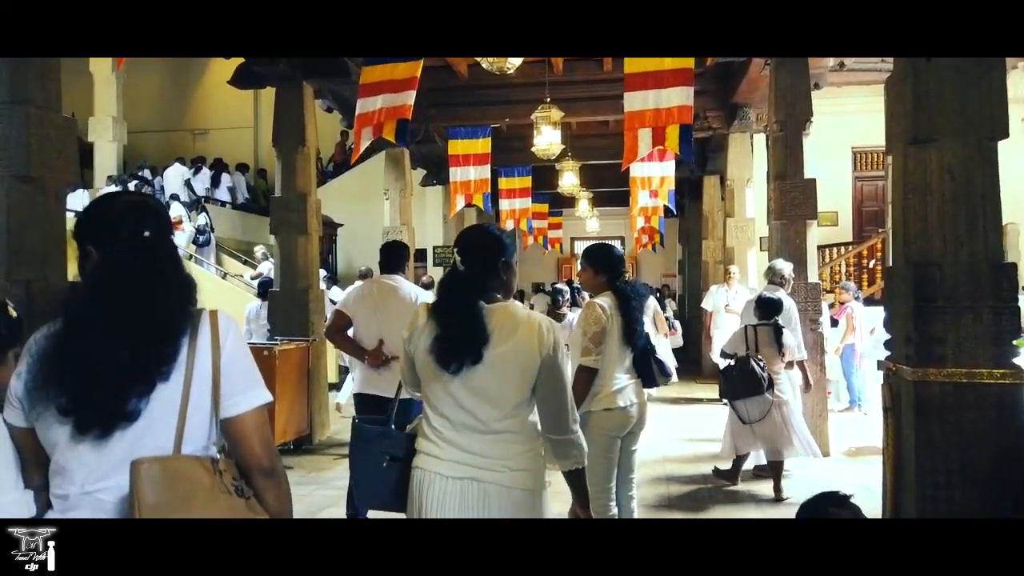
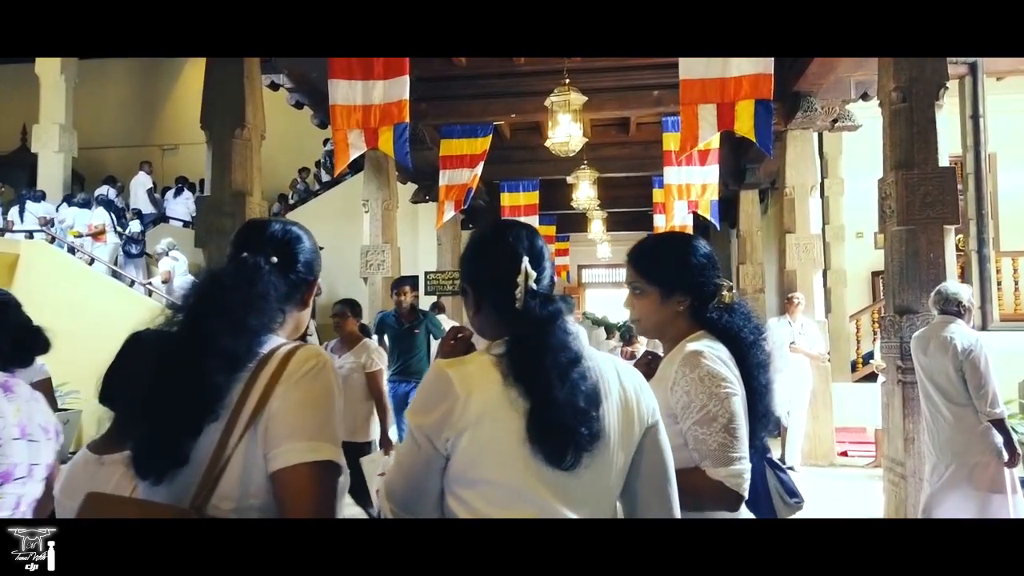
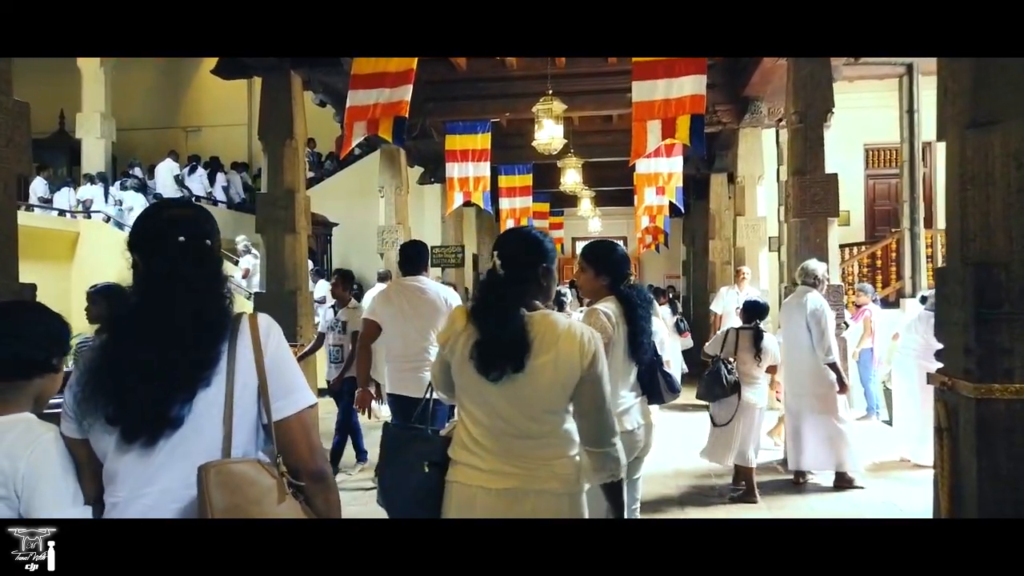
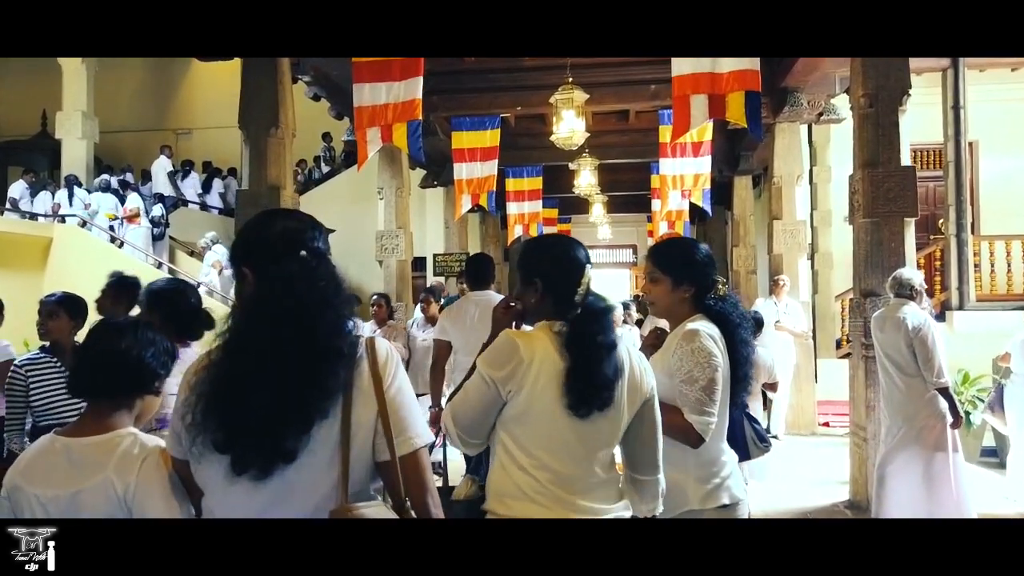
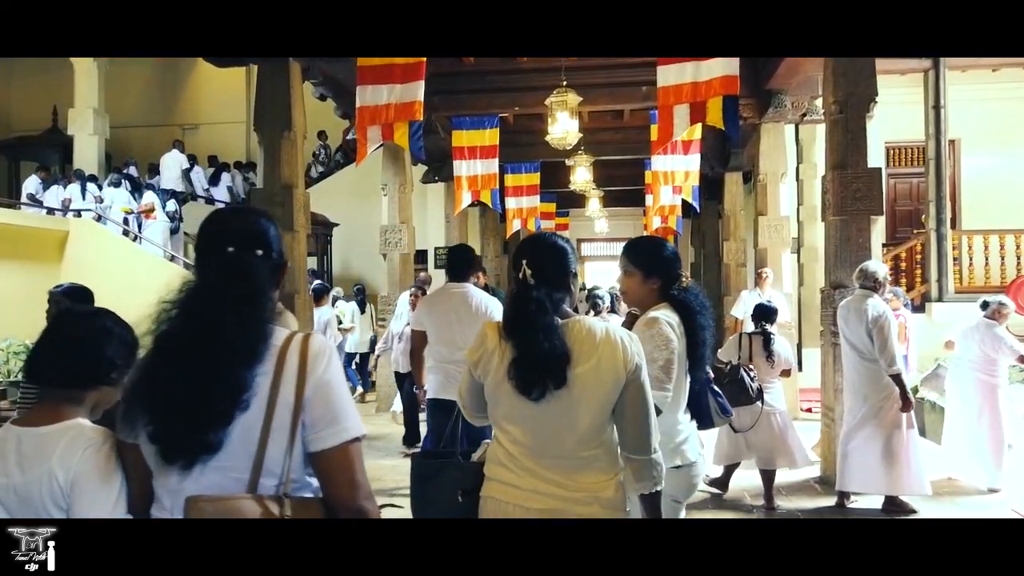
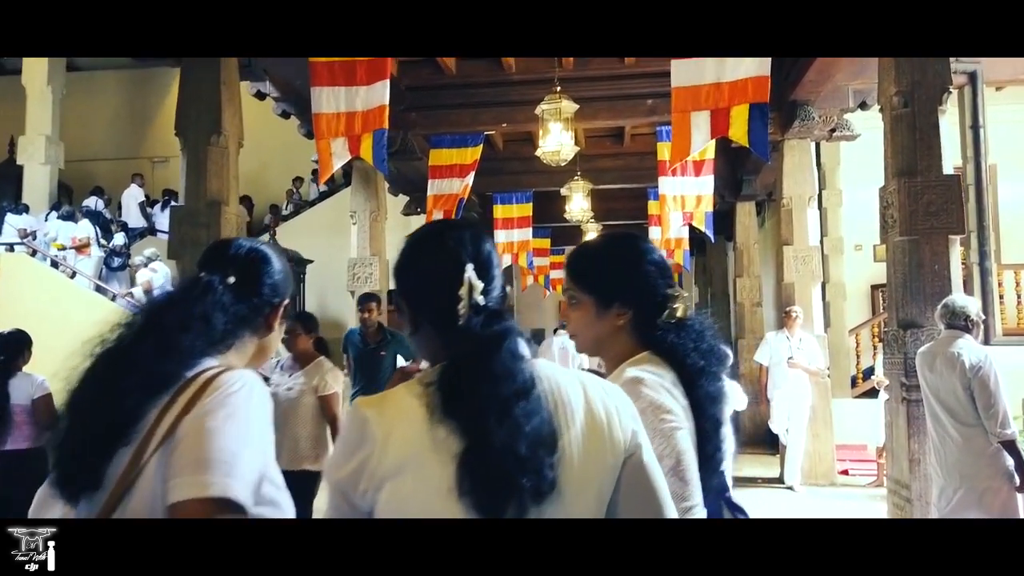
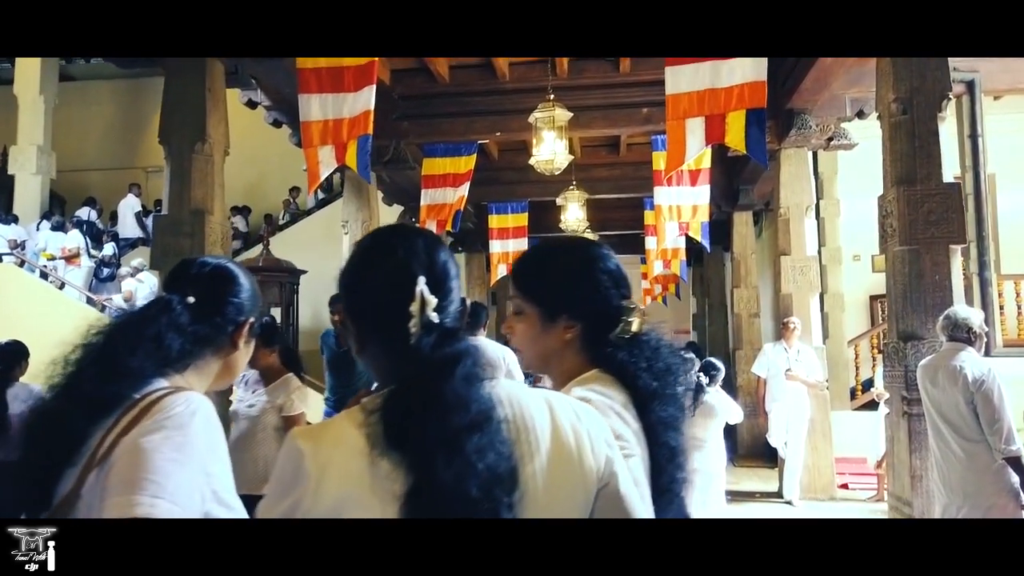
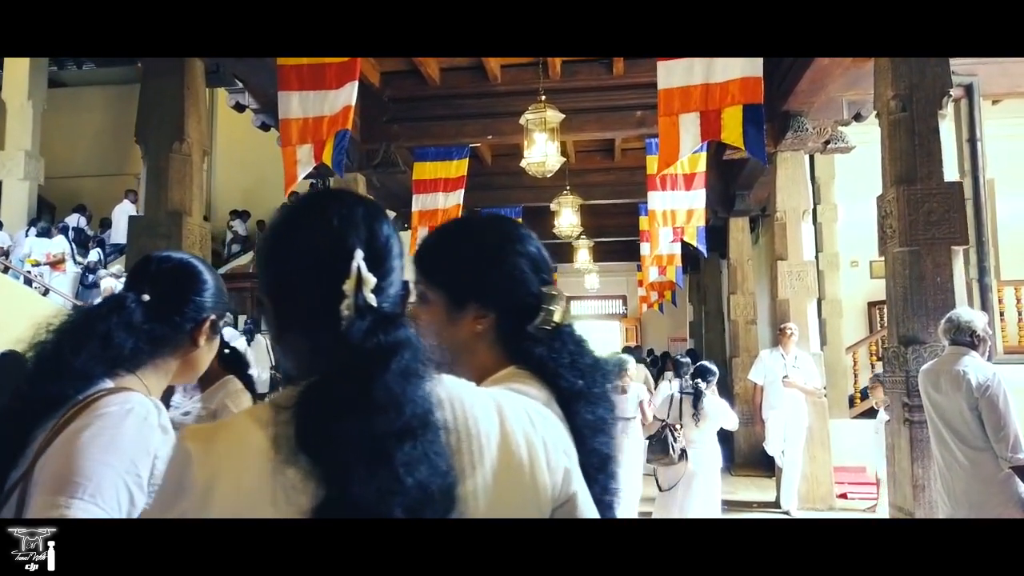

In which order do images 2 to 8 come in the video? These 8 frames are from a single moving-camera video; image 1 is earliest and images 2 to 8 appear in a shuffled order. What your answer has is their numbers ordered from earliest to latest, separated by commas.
3, 5, 4, 2, 6, 7, 8
